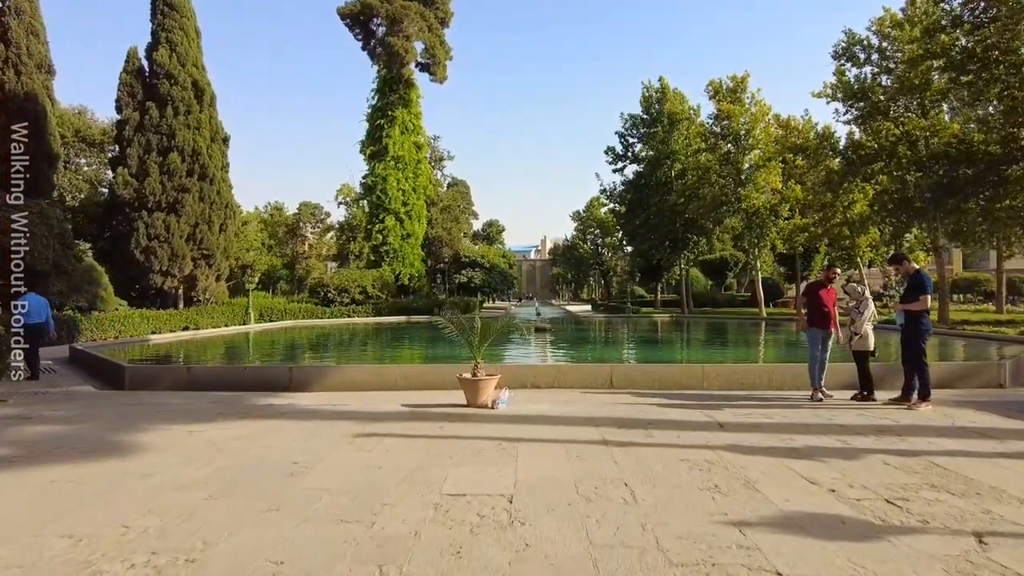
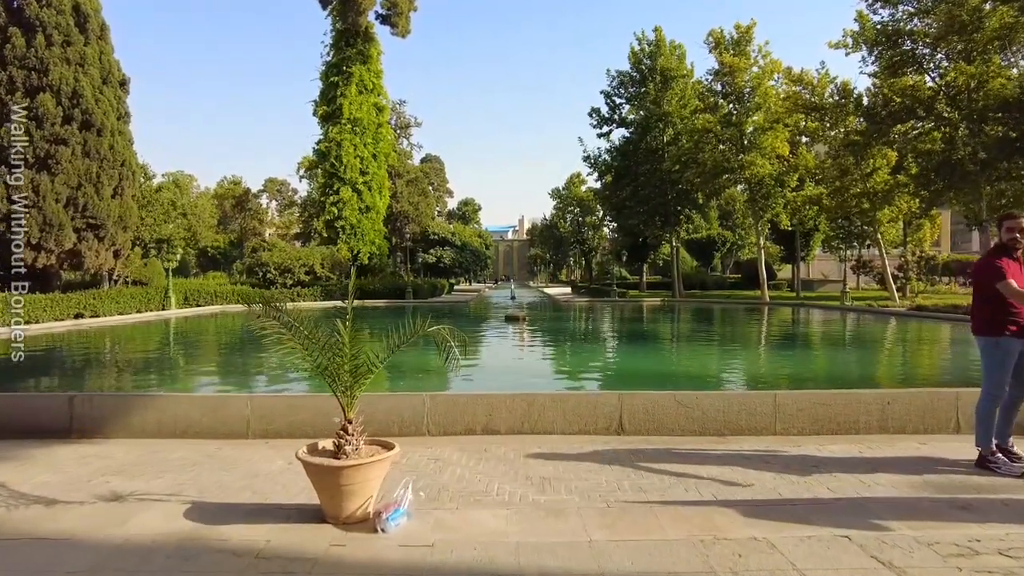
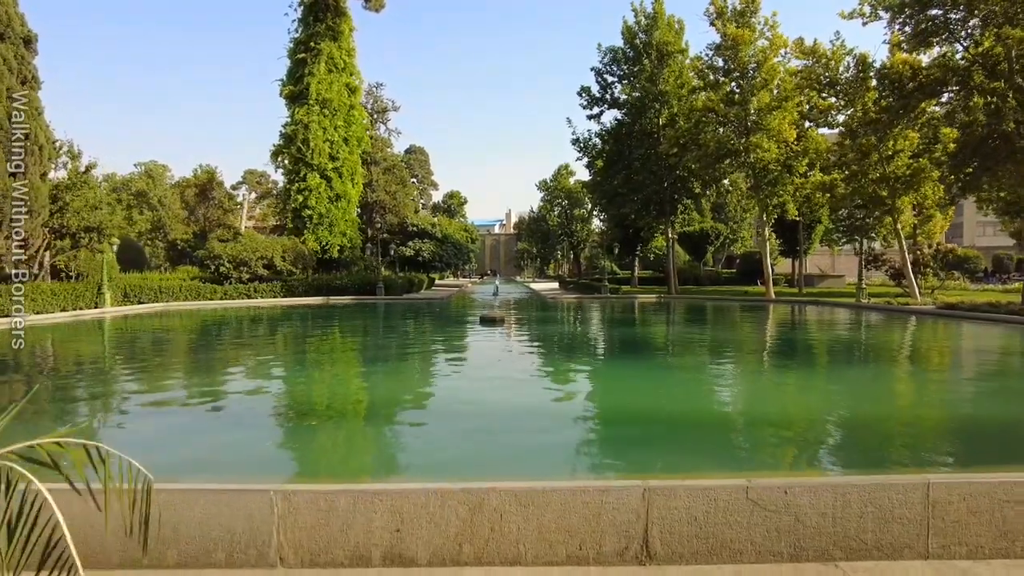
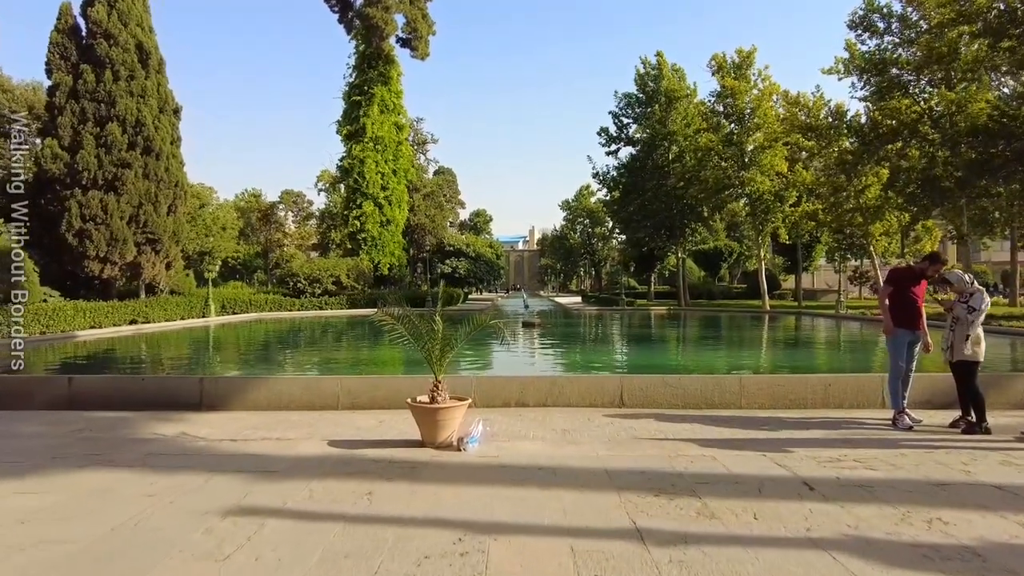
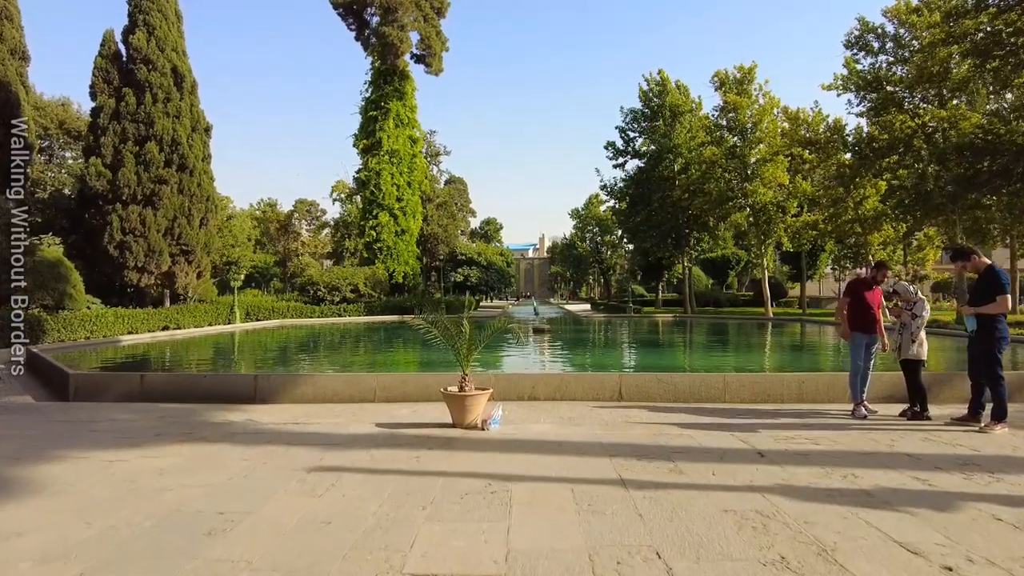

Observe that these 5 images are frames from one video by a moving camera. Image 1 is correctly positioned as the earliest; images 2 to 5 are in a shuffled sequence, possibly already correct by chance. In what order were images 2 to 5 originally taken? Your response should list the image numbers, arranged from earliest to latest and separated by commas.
5, 4, 2, 3
